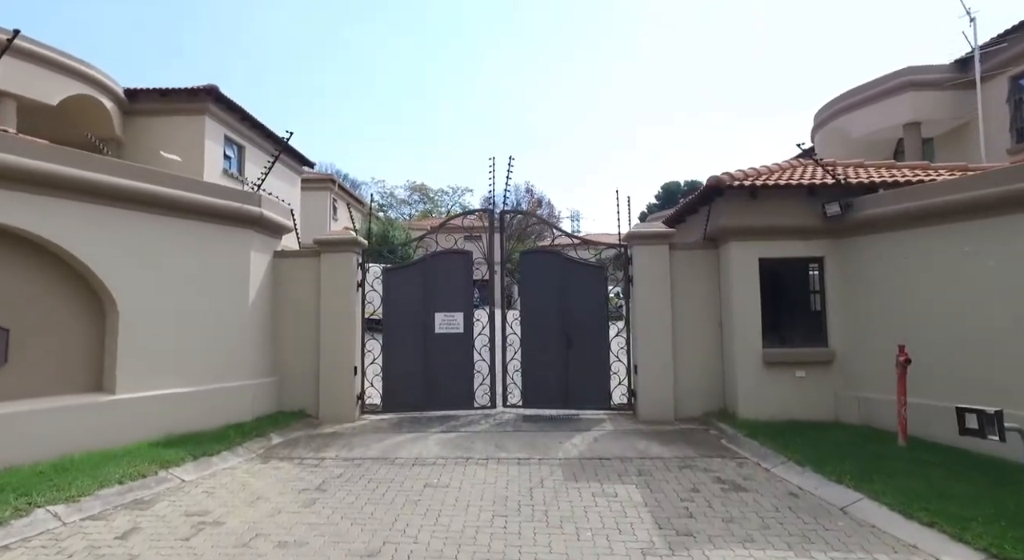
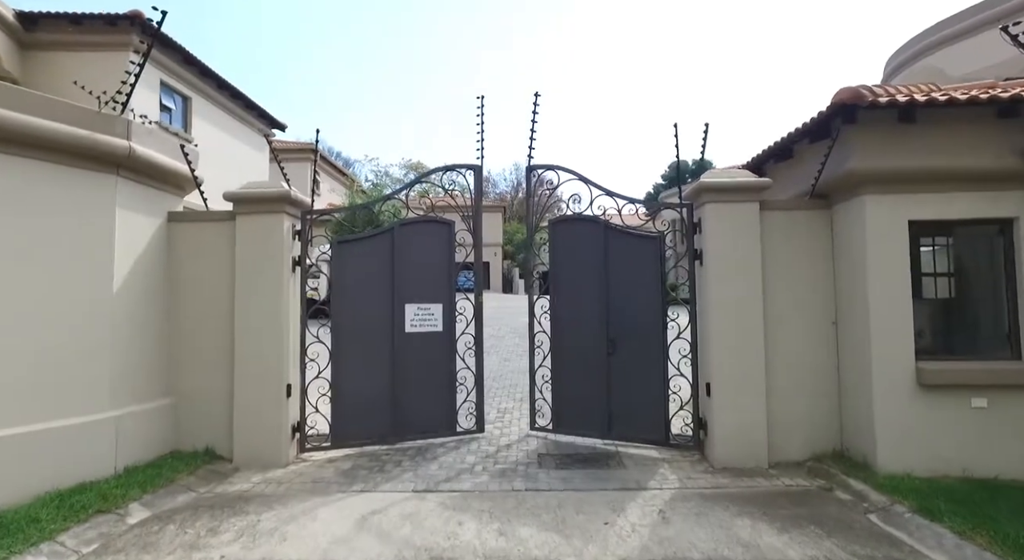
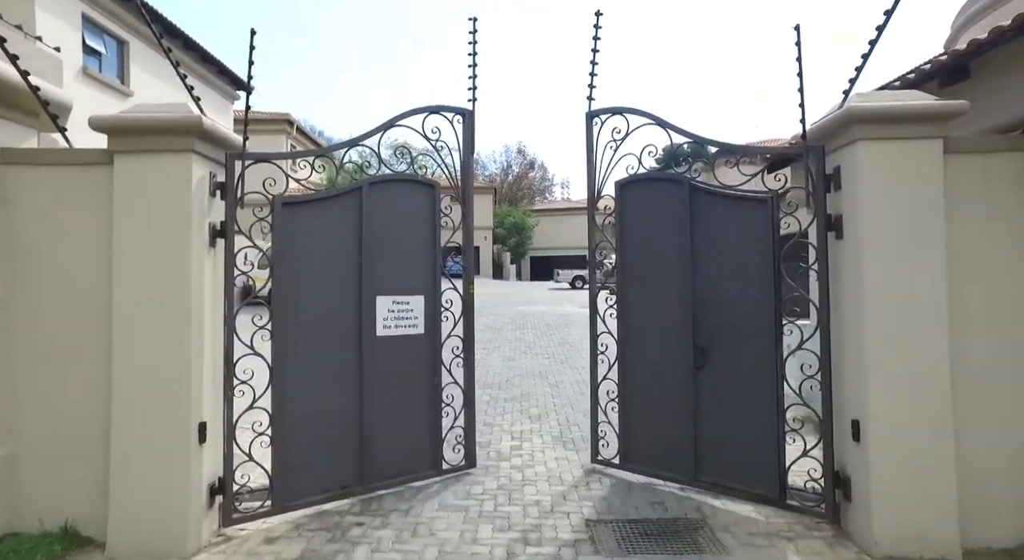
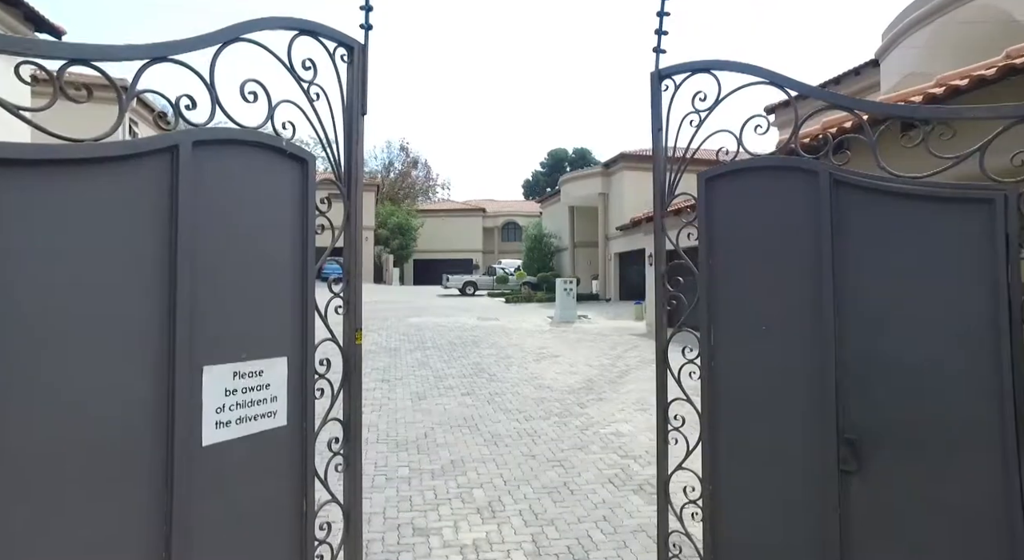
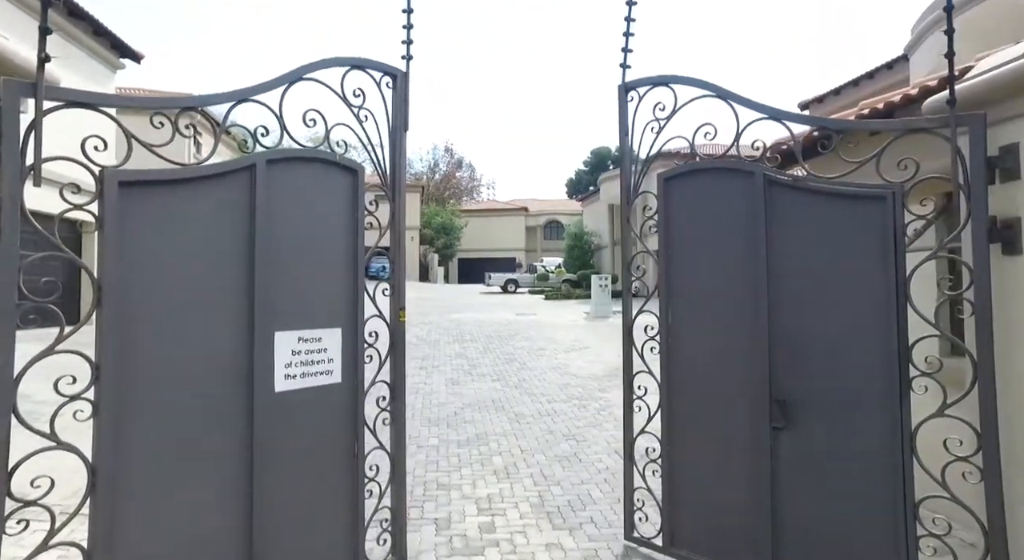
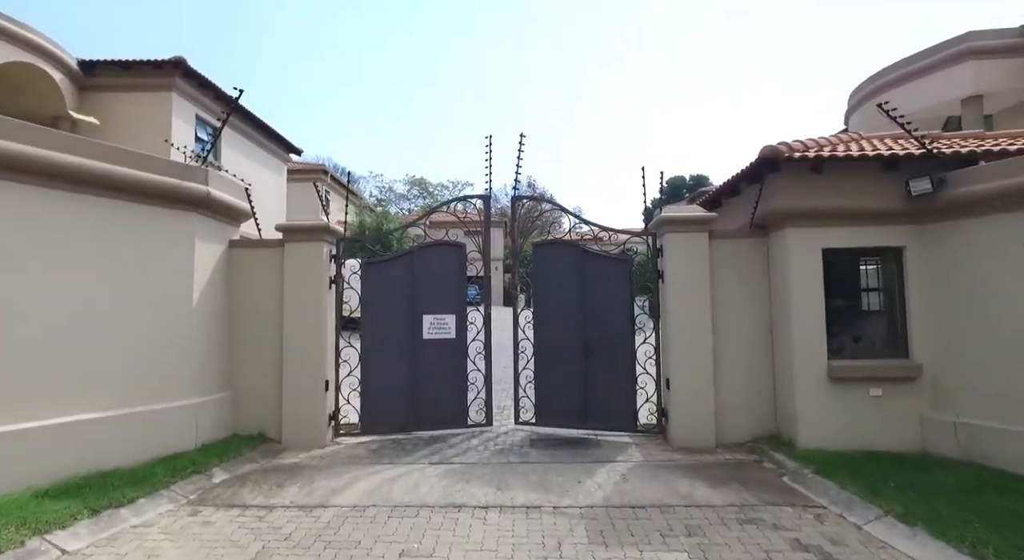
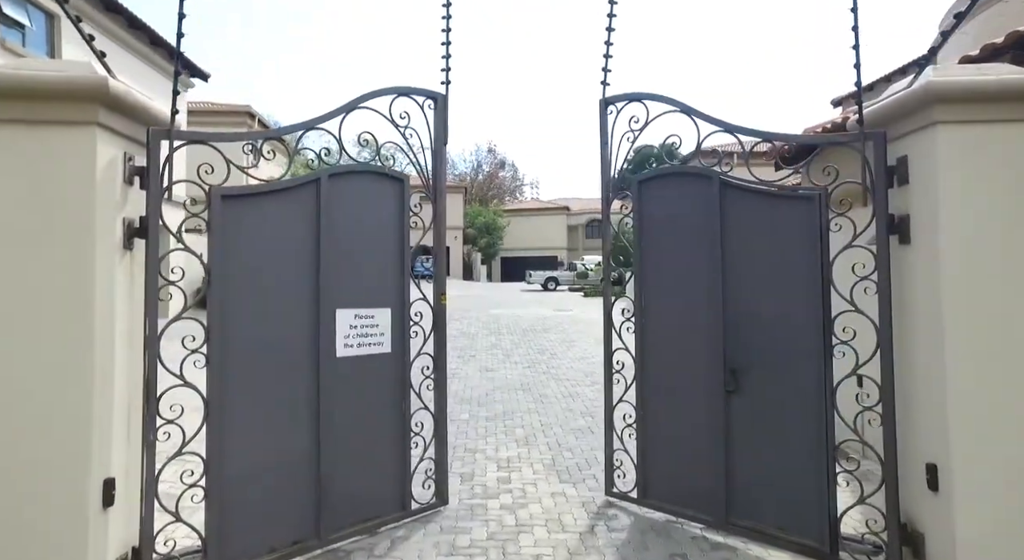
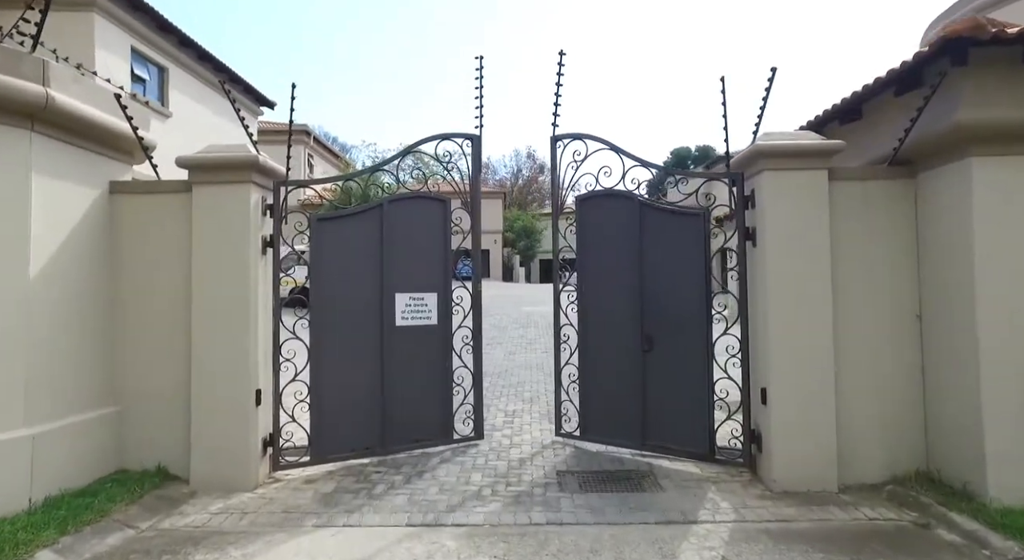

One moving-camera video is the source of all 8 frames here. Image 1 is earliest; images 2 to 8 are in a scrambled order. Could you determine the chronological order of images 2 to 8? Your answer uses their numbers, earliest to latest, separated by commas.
6, 2, 8, 3, 7, 5, 4
